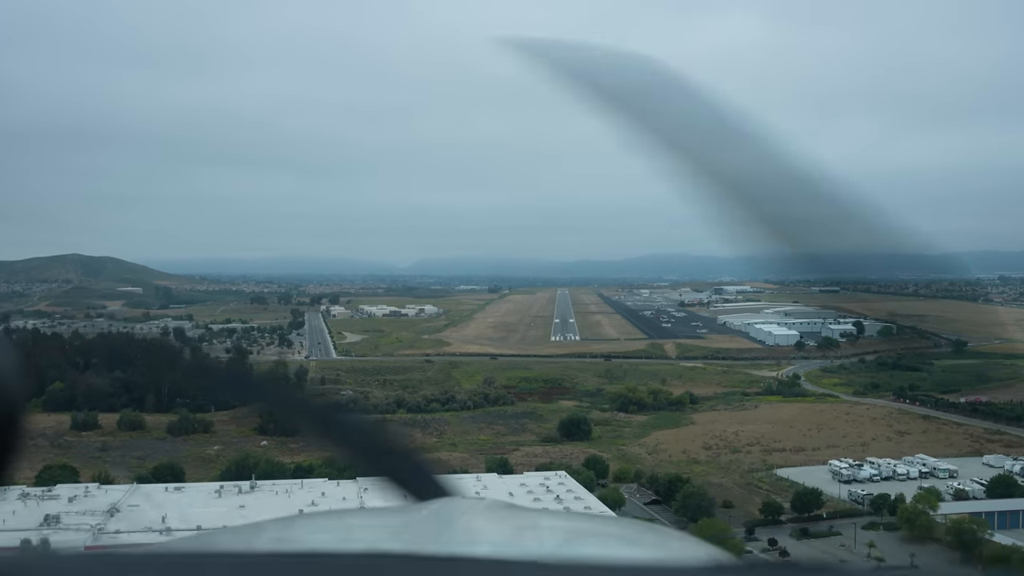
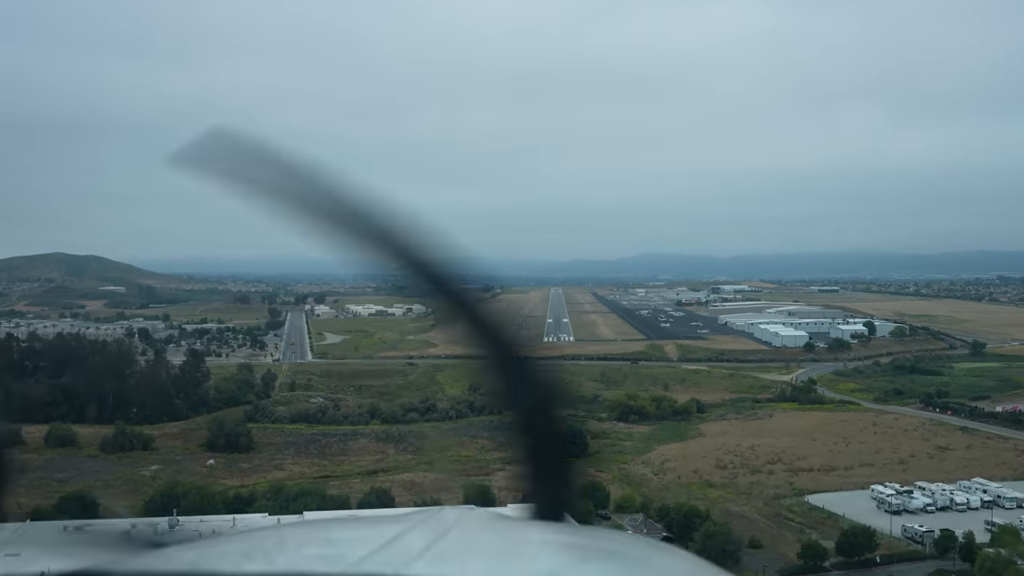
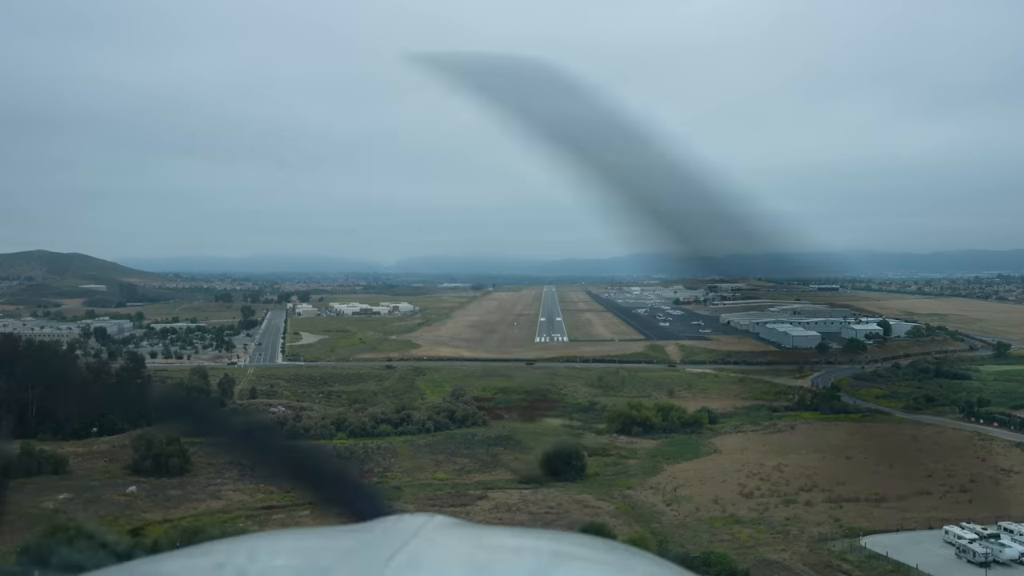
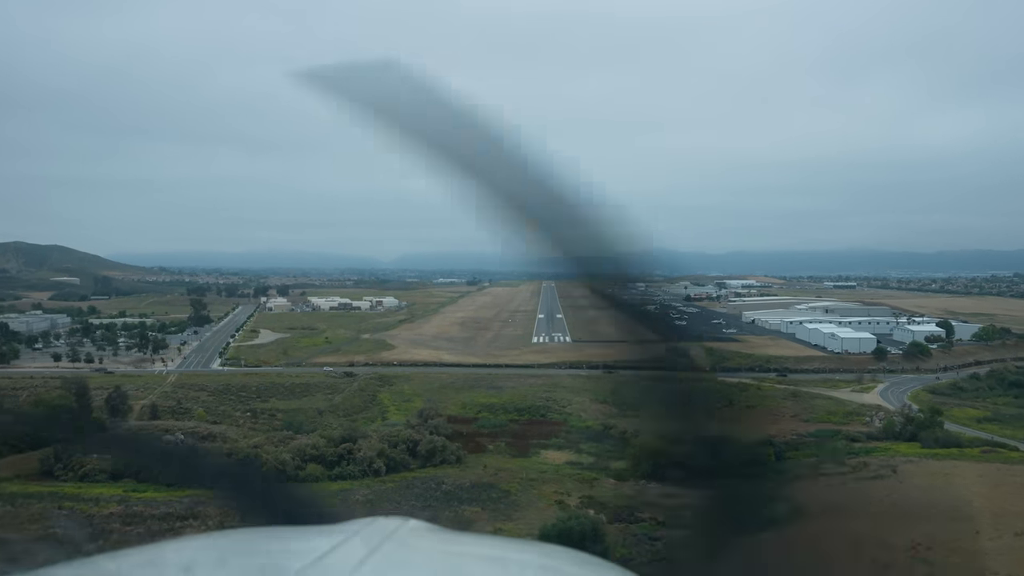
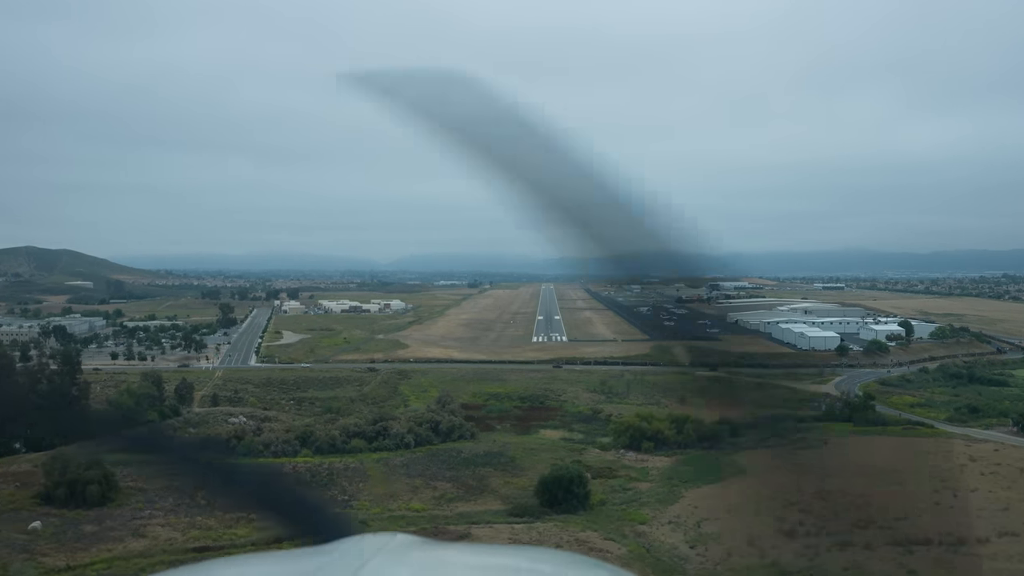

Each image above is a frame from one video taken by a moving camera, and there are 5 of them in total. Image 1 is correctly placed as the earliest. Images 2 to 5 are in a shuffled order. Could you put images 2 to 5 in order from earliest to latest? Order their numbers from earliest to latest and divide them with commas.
2, 3, 5, 4
